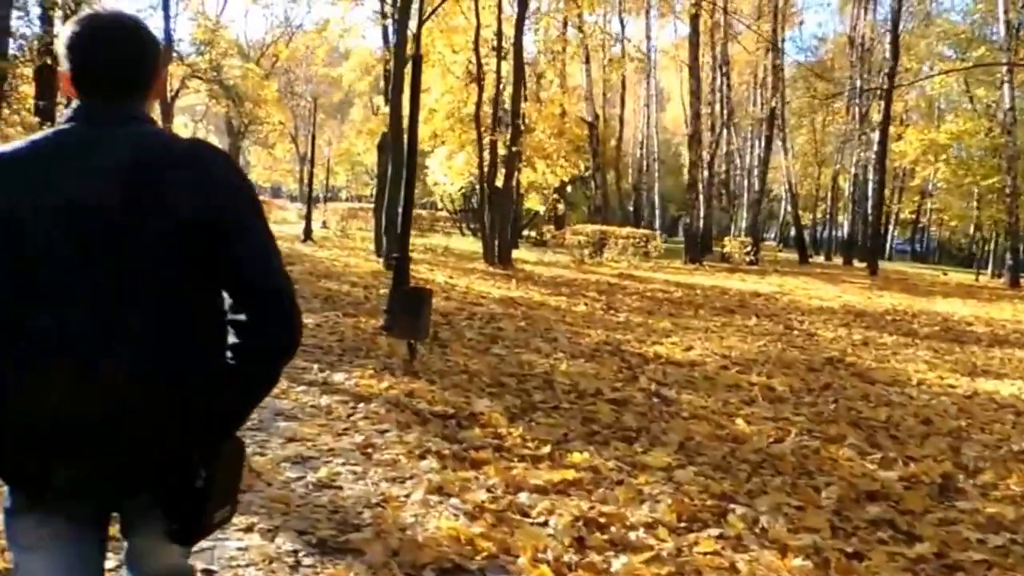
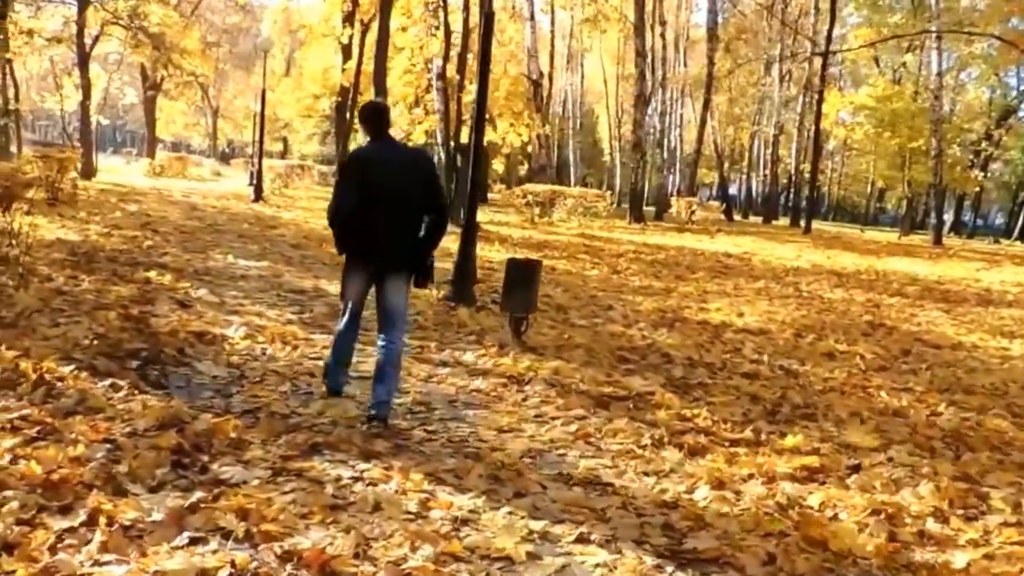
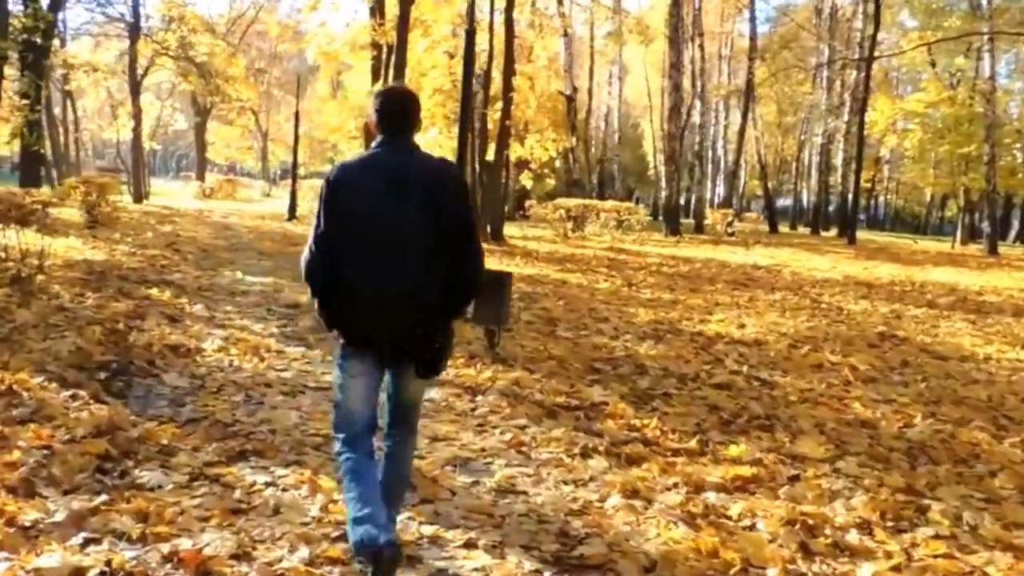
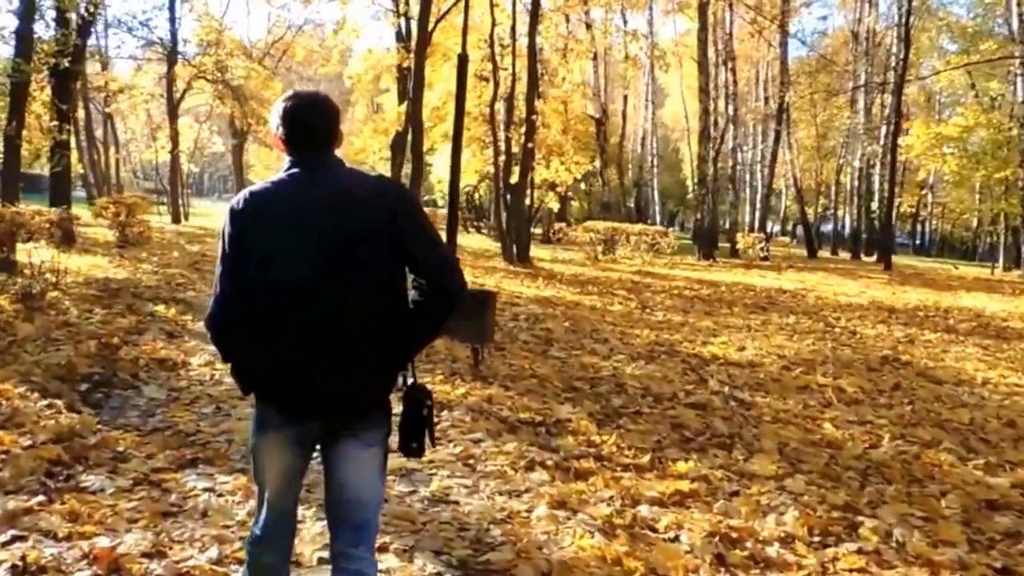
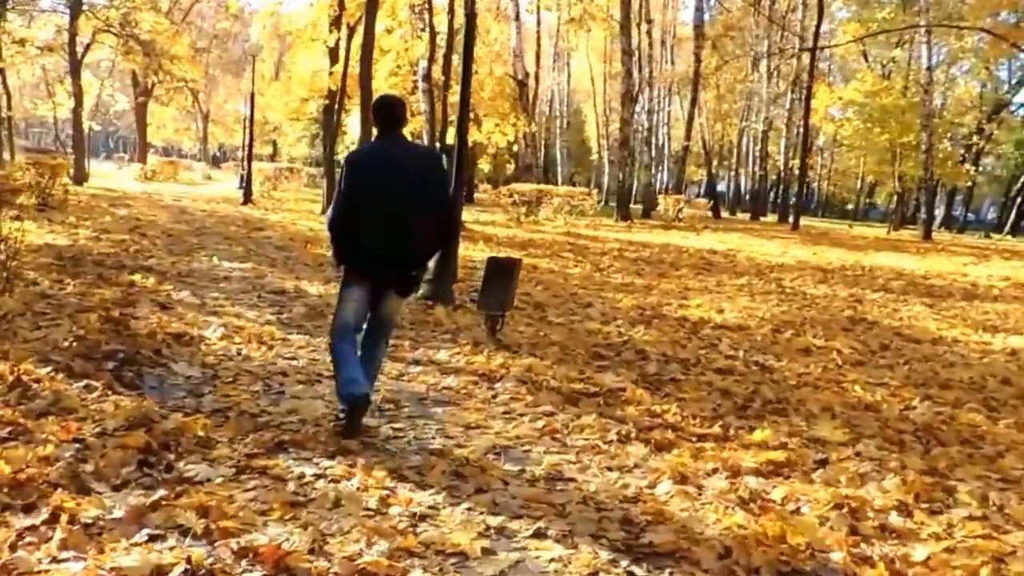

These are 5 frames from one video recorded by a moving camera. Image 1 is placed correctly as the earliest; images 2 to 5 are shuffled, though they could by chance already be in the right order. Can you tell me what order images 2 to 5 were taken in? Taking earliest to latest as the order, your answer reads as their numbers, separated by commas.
4, 3, 5, 2
